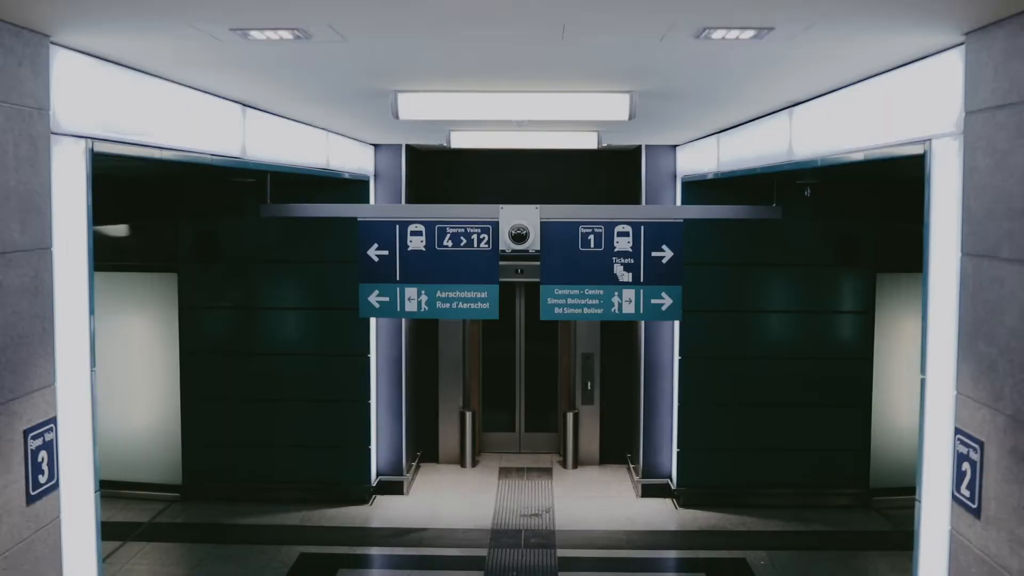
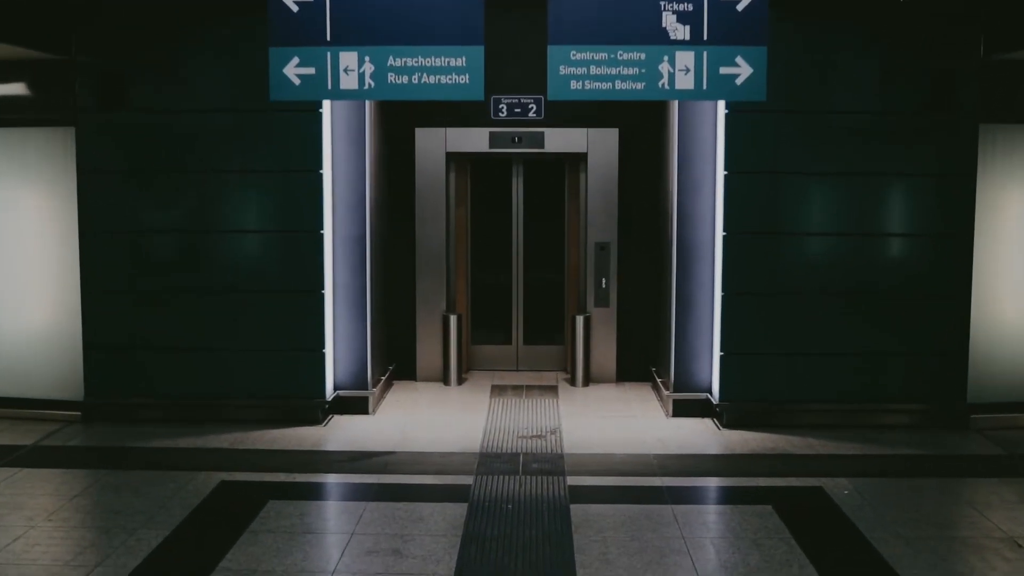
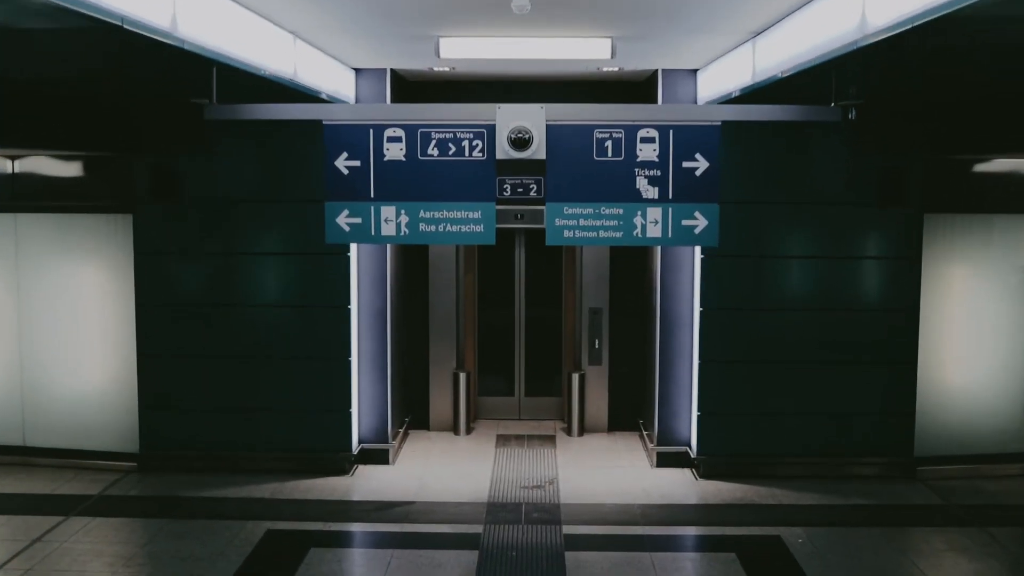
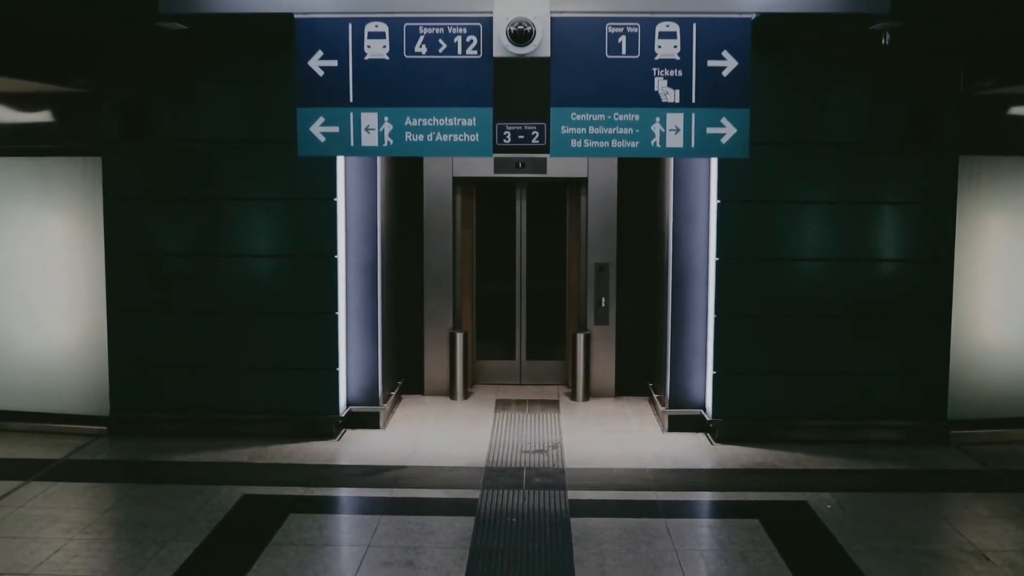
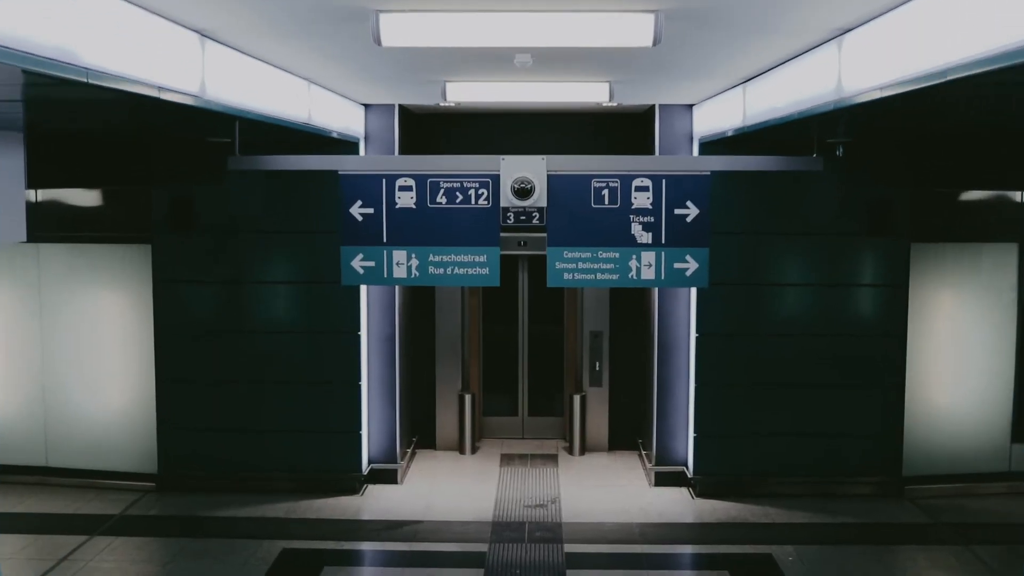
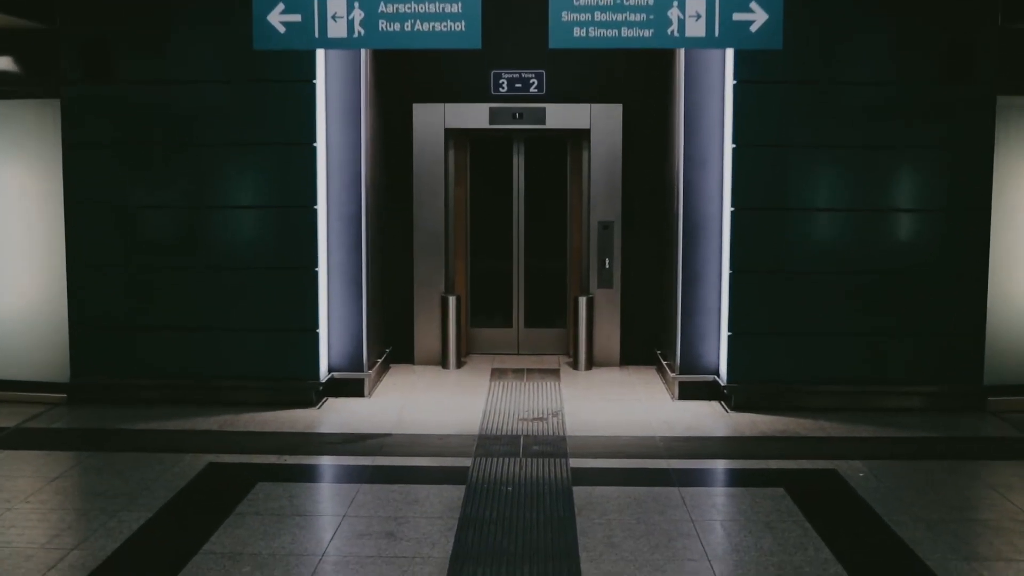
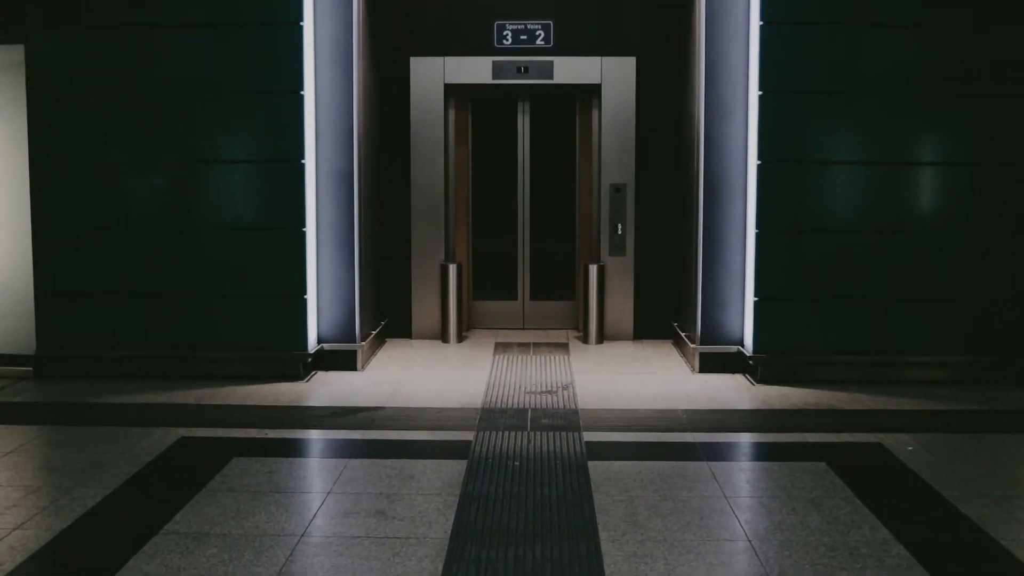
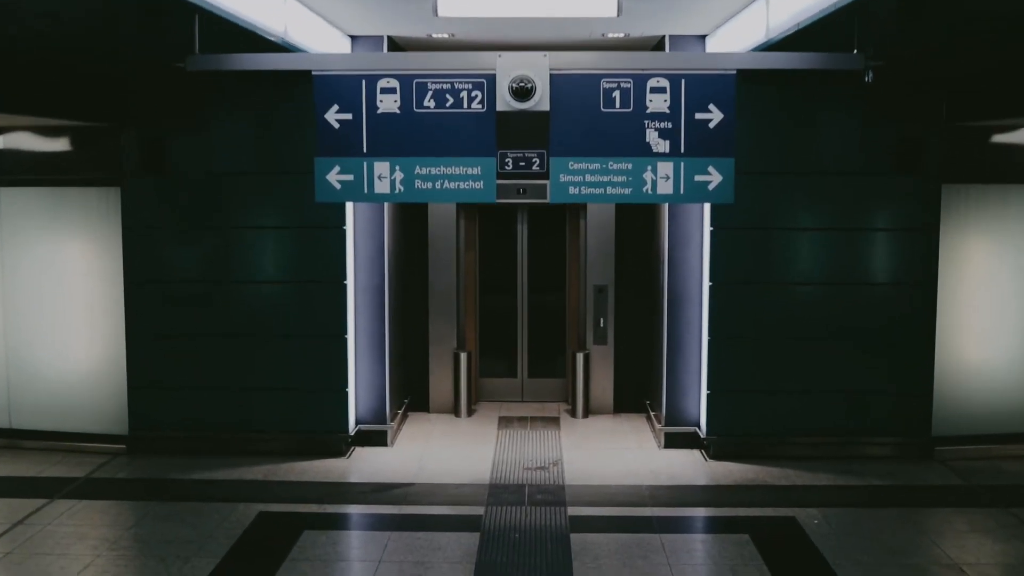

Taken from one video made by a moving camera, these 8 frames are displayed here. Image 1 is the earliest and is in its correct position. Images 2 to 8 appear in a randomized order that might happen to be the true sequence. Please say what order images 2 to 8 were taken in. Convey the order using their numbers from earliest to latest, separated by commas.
5, 3, 8, 4, 2, 6, 7
